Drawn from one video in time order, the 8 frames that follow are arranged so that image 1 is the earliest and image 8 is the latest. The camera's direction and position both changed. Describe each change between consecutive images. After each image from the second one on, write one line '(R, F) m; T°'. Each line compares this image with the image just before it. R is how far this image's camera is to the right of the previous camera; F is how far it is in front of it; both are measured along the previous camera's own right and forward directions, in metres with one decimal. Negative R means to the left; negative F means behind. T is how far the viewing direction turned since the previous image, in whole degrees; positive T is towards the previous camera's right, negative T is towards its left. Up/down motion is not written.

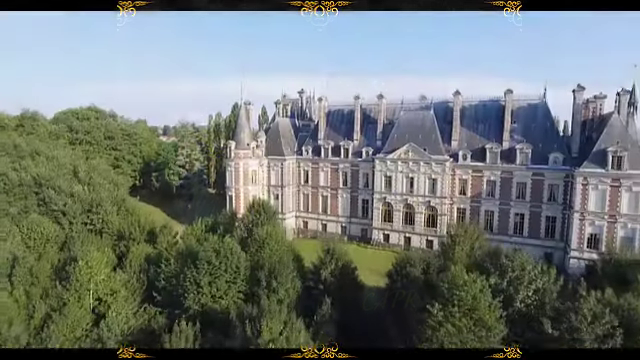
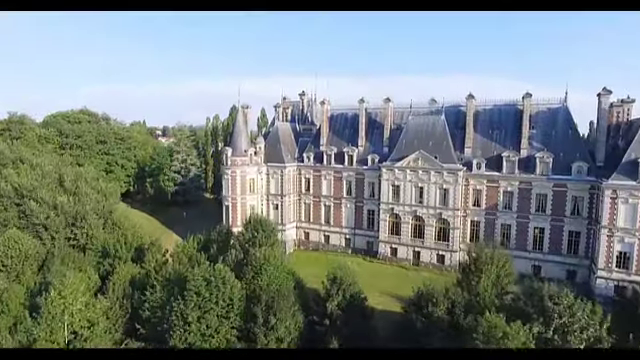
(-0.1, +1.7) m; 0°
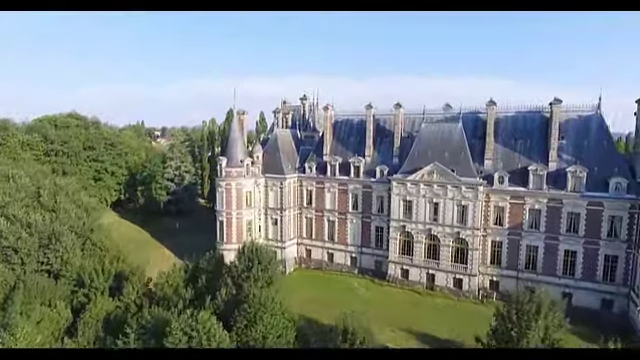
(-0.1, +2.2) m; 0°
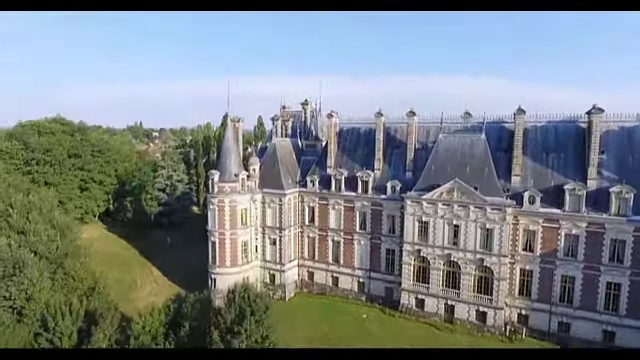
(-0.1, +2.4) m; 0°
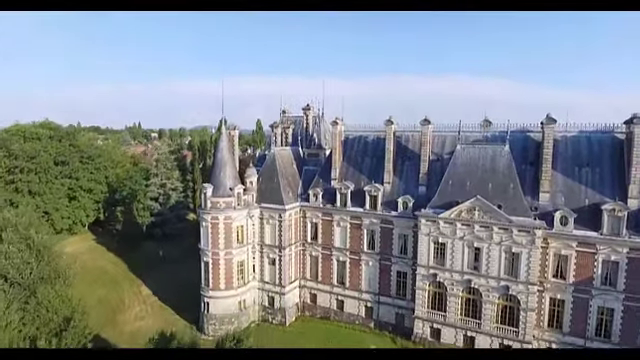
(-0.1, +1.9) m; 0°
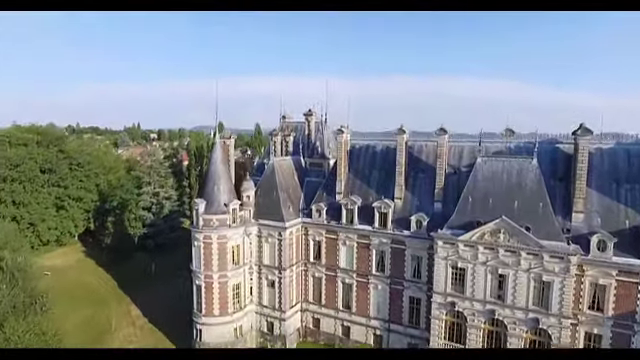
(-0.1, +1.7) m; 0°
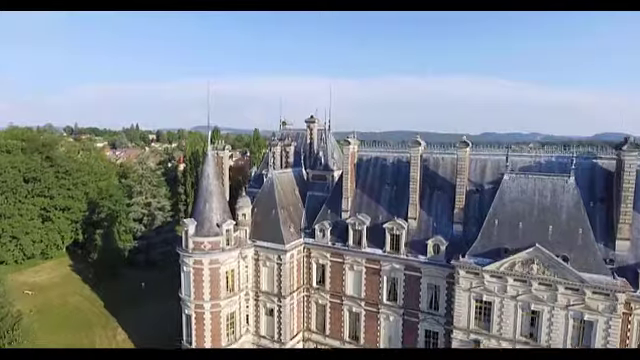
(-0.1, +1.8) m; 0°
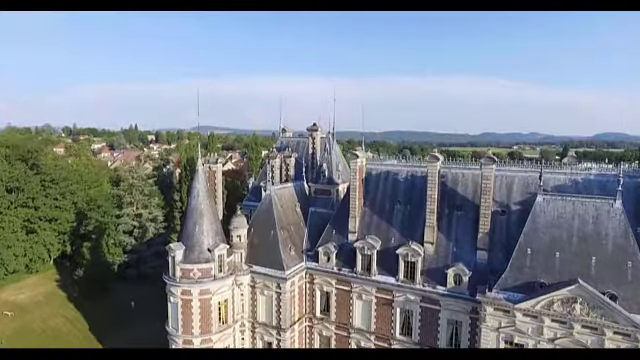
(-0.1, +1.7) m; 0°
